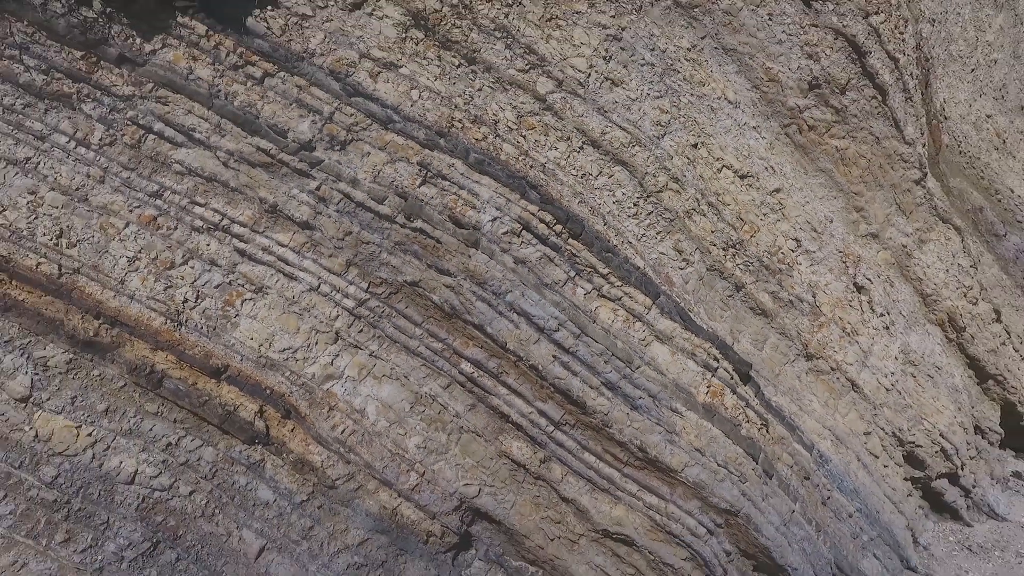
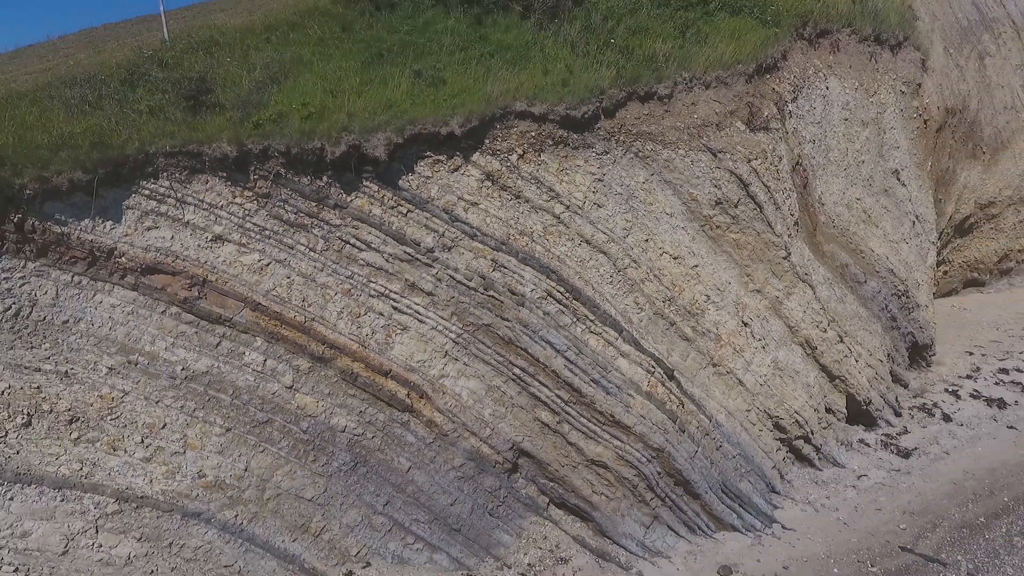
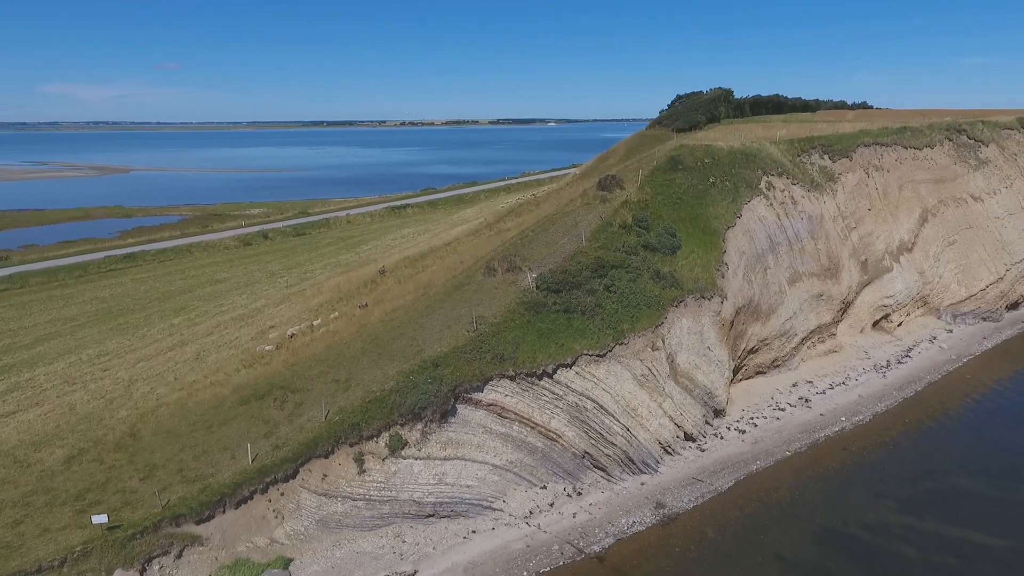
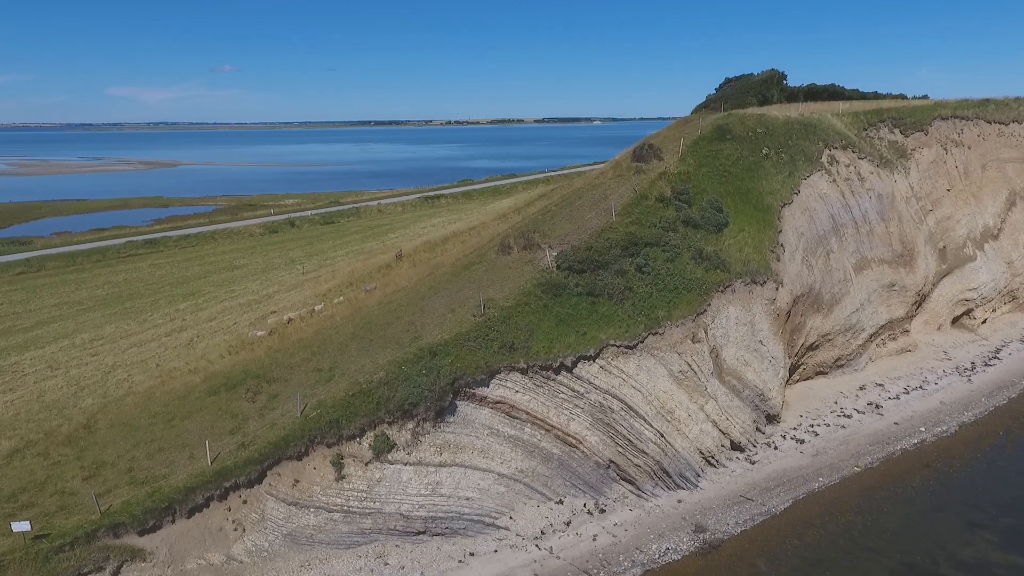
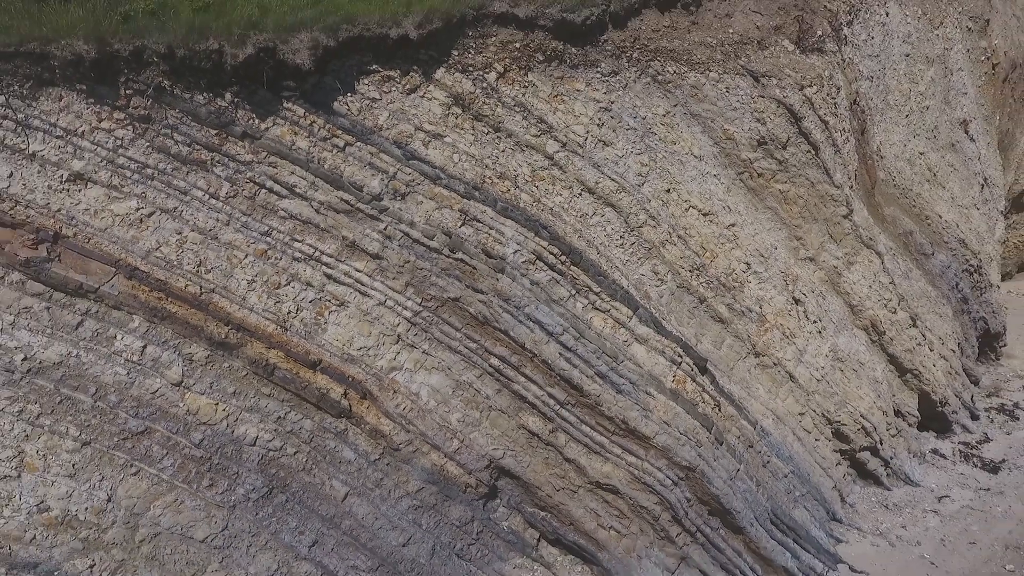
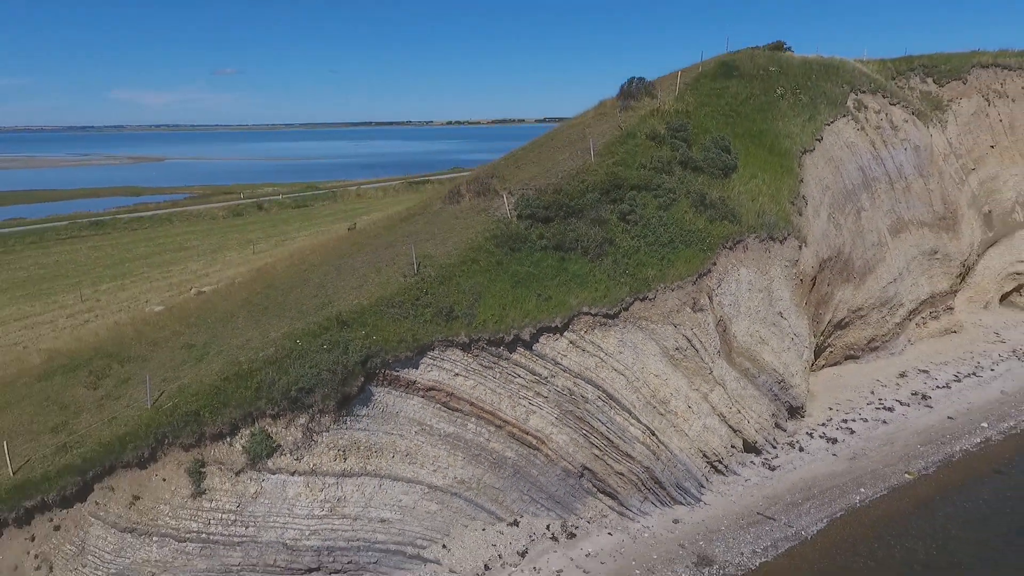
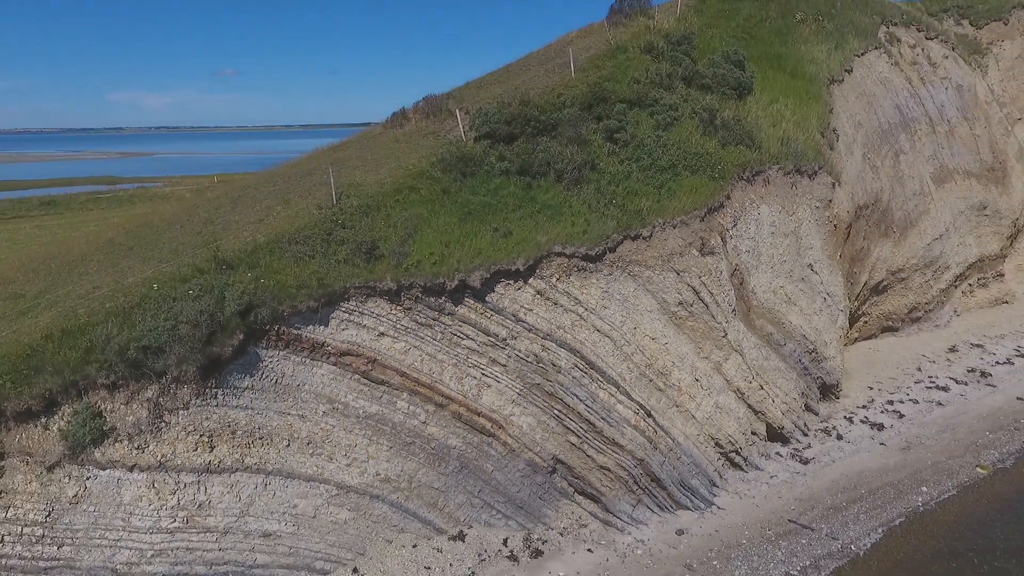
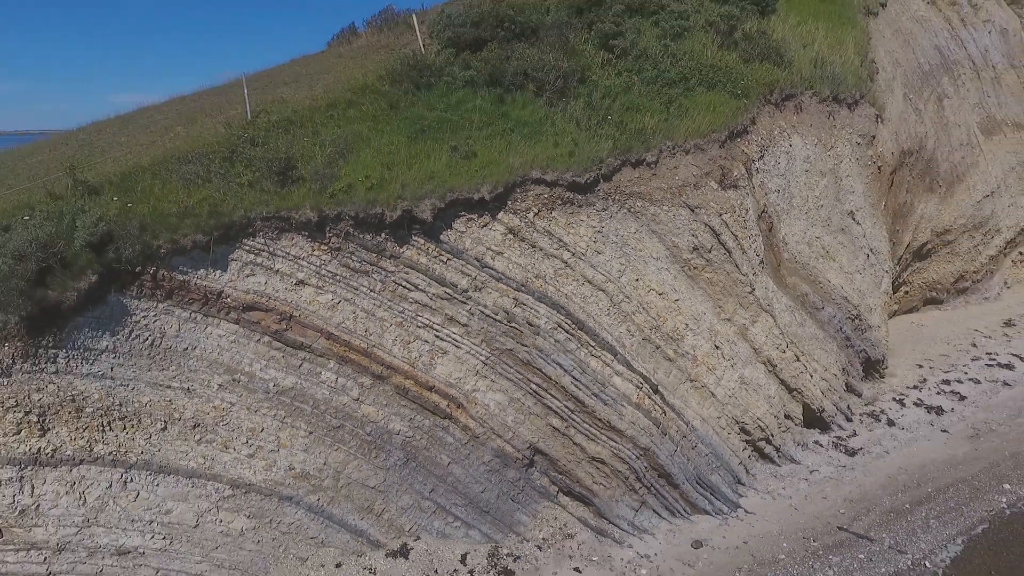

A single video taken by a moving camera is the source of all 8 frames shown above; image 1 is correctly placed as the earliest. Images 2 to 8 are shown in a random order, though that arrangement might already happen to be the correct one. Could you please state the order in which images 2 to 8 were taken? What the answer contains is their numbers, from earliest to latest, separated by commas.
5, 2, 8, 7, 6, 4, 3
